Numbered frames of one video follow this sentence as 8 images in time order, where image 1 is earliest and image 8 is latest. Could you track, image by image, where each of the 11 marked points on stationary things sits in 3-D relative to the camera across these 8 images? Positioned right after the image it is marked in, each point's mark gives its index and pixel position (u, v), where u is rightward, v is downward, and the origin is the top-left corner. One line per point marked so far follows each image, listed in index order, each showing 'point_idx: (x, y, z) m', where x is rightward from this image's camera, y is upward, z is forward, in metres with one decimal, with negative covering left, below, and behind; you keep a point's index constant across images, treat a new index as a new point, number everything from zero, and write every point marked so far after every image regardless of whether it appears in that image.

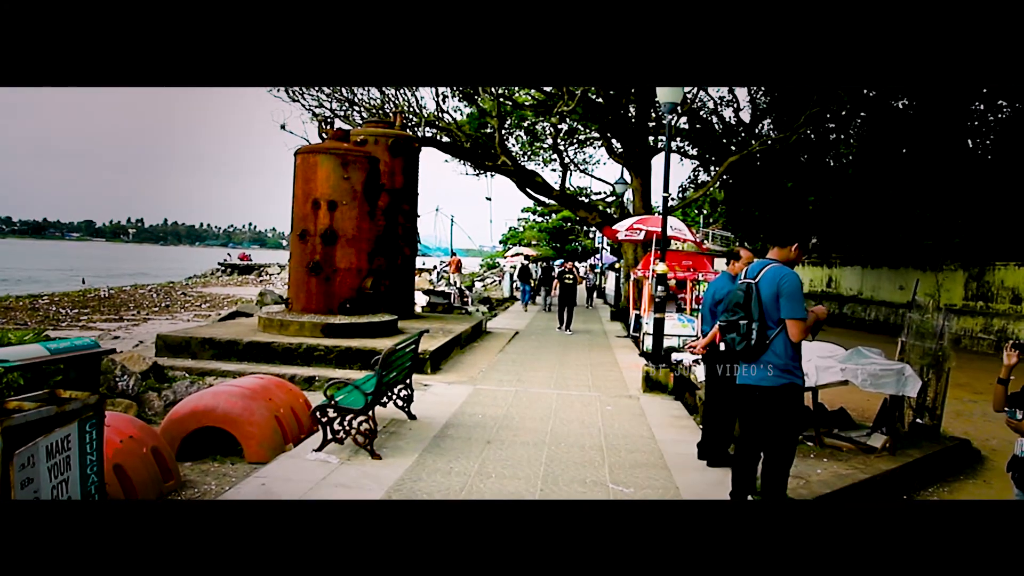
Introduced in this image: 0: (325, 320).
0: (-2.5, -0.4, +9.7) m
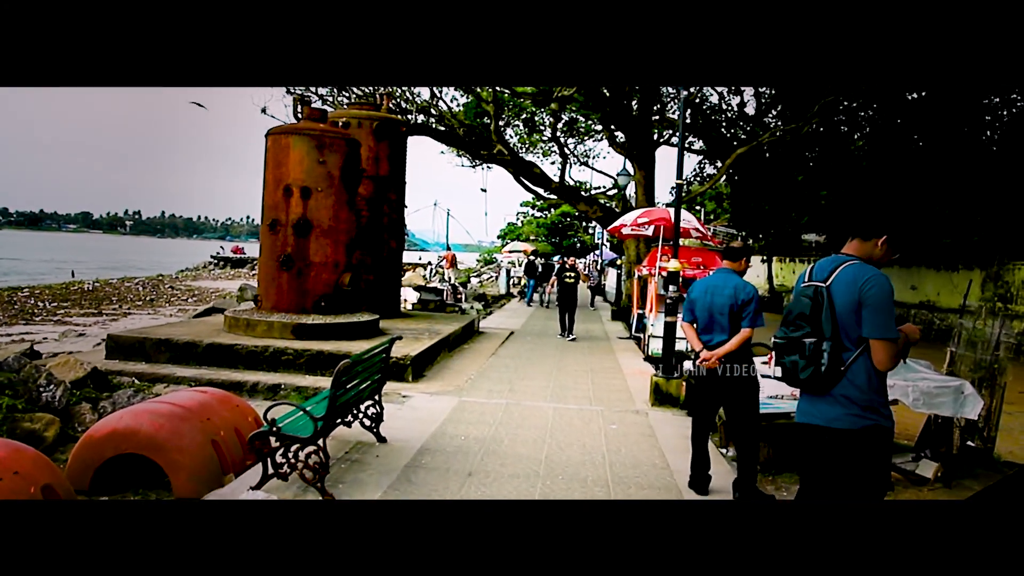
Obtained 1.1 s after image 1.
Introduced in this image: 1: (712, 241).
0: (-2.6, -0.4, +8.7) m
1: (+3.2, +0.8, +11.8) m
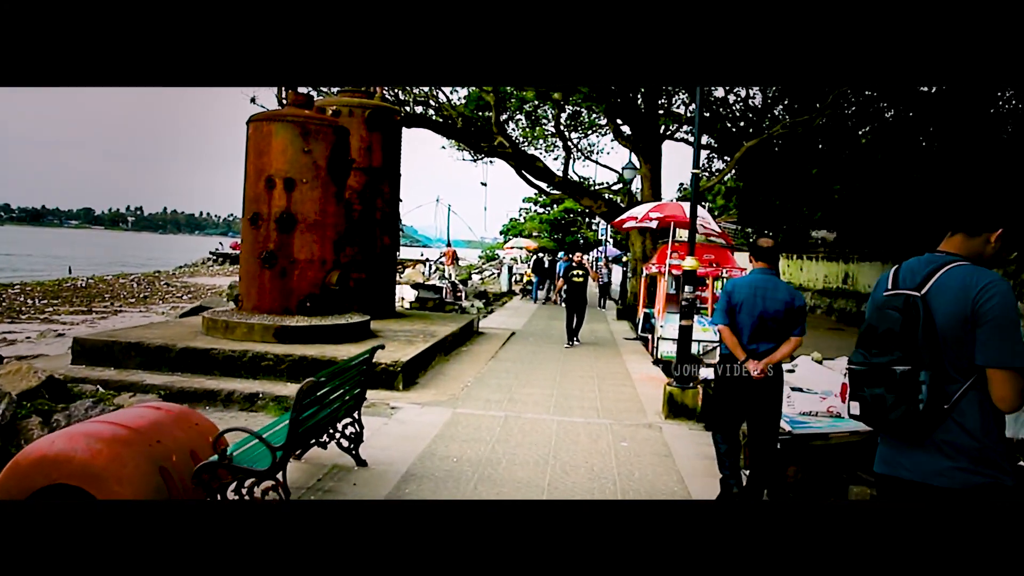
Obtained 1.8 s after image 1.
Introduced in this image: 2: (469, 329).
0: (-2.6, -0.4, +8.0) m
1: (+3.2, +0.8, +11.1) m
2: (-0.7, -0.7, +11.8) m
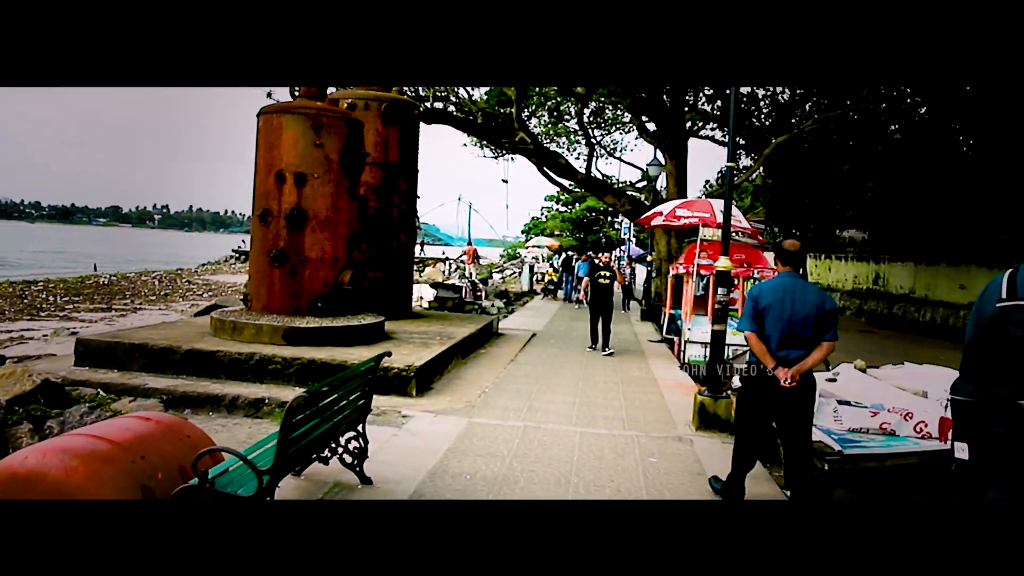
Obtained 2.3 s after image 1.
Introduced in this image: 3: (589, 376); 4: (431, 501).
0: (-2.4, -0.4, +7.7) m
1: (+3.5, +0.7, +10.6) m
2: (-0.4, -0.7, +11.4) m
3: (+0.9, -1.0, +8.6) m
4: (-0.4, -1.2, +4.1) m
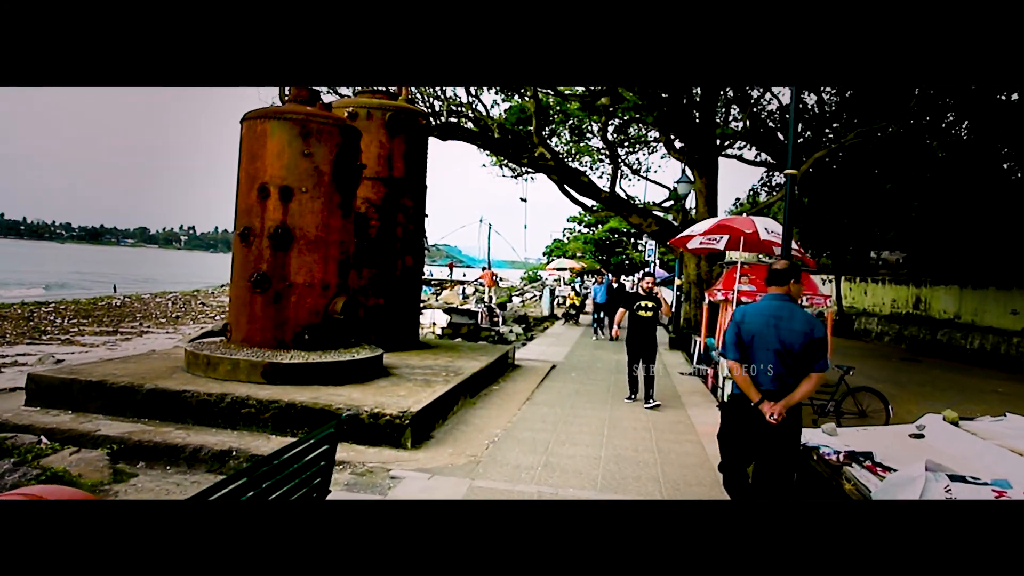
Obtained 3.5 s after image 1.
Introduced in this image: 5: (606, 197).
0: (-2.2, -0.6, +6.7) m
1: (+3.8, +0.4, +9.5) m
2: (-0.1, -1.1, +10.3) m
3: (+1.1, -1.3, +7.5) m
4: (-0.4, -1.4, +3.0) m
5: (+2.1, +2.1, +16.5) m
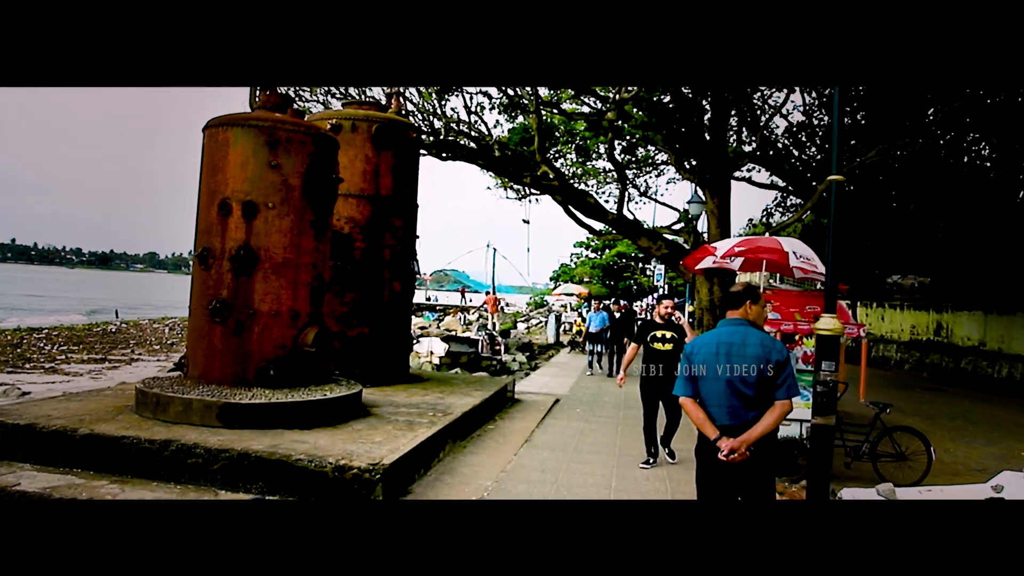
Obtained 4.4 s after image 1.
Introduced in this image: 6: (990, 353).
0: (-2.3, -0.9, +5.9) m
1: (+3.7, +0.1, +8.6) m
2: (-0.1, -1.4, +9.4) m
3: (+1.0, -1.6, +6.6) m
4: (-0.5, -1.5, +2.1) m
5: (+2.2, +1.5, +15.6) m
6: (+12.0, -1.6, +18.2) m
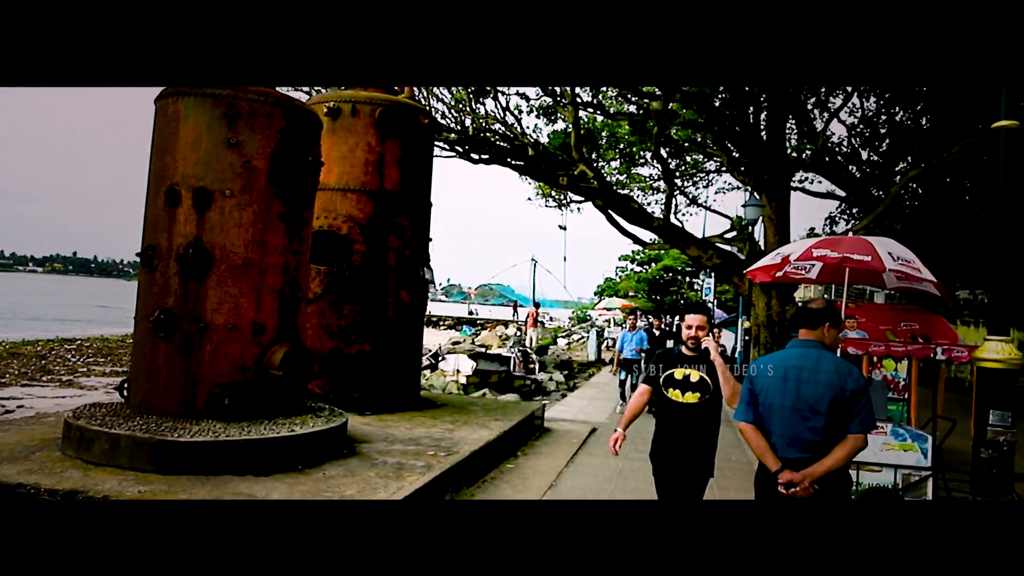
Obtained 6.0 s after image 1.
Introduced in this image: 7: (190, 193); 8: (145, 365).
0: (-2.2, -0.9, +4.6) m
1: (+4.0, -0.1, +7.0) m
2: (+0.1, -1.5, +8.0) m
3: (+1.1, -1.7, +5.2) m
4: (-0.7, -1.5, +0.8) m
5: (+2.9, +1.2, +14.2) m
6: (+12.8, -2.0, +16.0) m
7: (-2.1, +0.6, +4.9) m
8: (-2.5, -0.5, +5.0) m
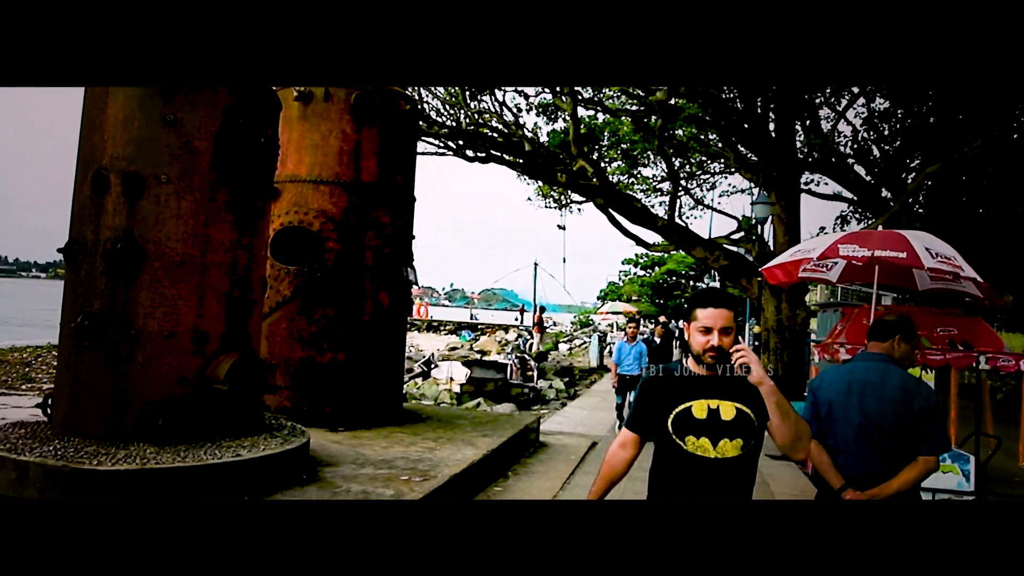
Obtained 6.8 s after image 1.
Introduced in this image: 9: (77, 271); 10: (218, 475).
0: (-2.3, -0.9, +3.9) m
1: (+3.9, -0.1, +6.3) m
2: (+0.1, -1.6, +7.3) m
3: (+1.0, -1.7, +4.4) m
4: (-0.8, -1.4, +0.1) m
5: (+2.8, +1.2, +13.5) m
6: (+12.7, -2.0, +15.2) m
7: (-2.3, +0.6, +4.2) m
8: (-2.6, -0.5, +4.3) m
9: (-2.5, +0.1, +4.3) m
10: (-1.6, -1.1, +4.1) m
